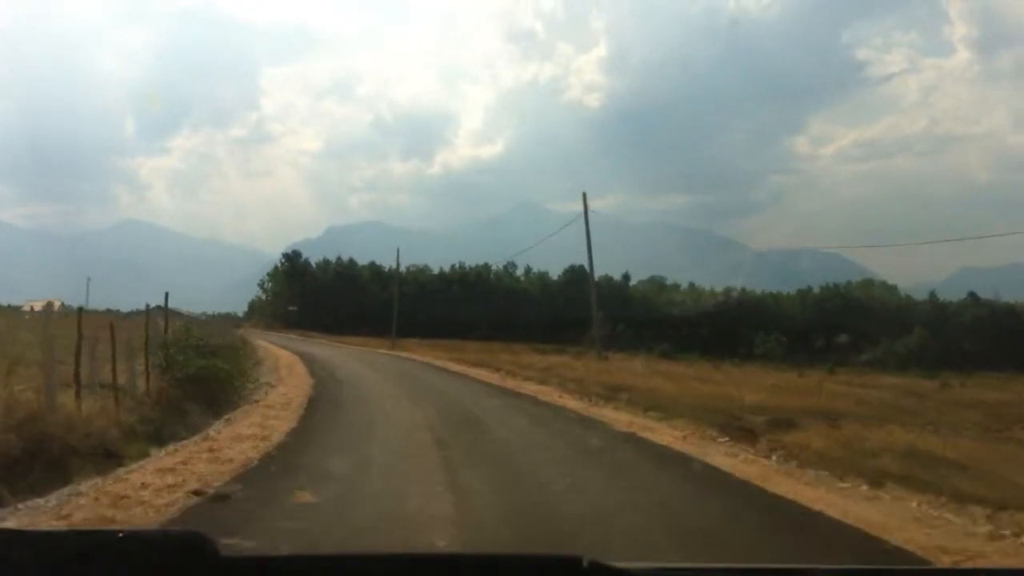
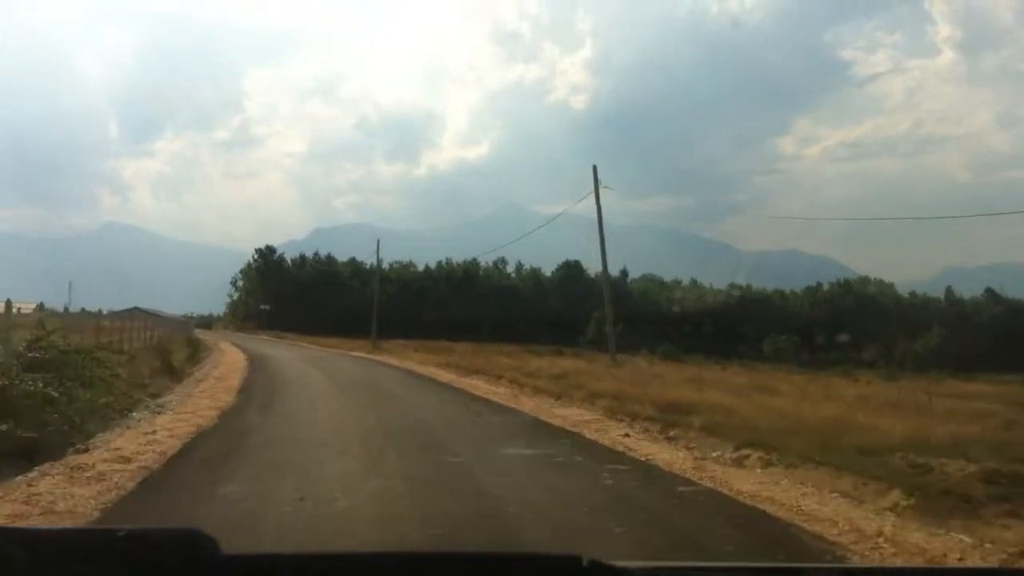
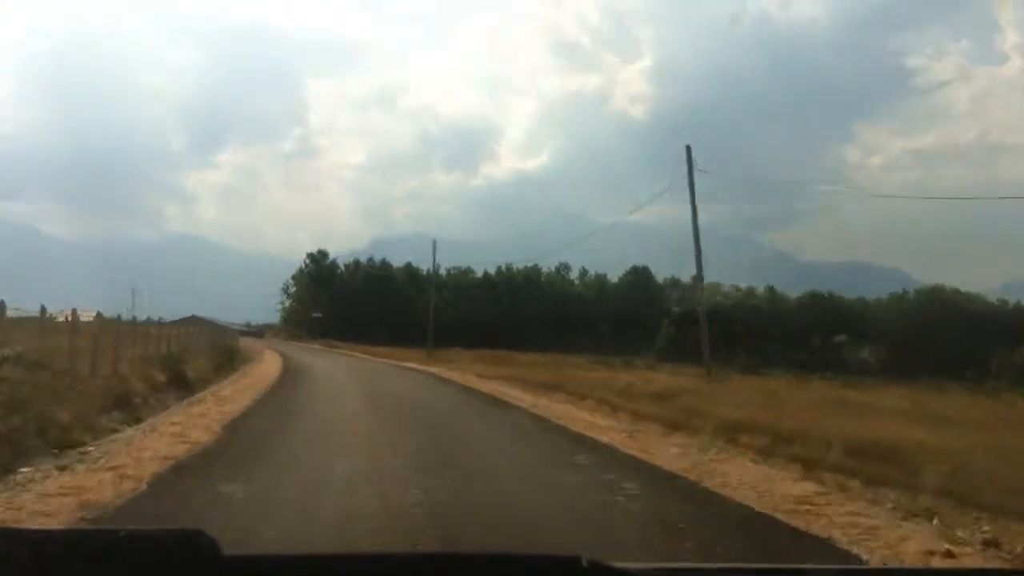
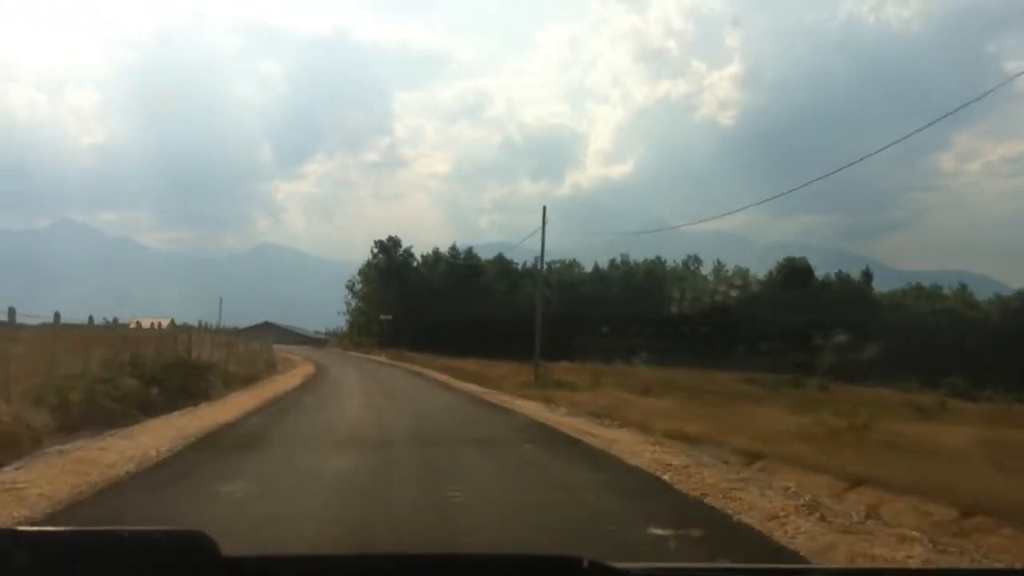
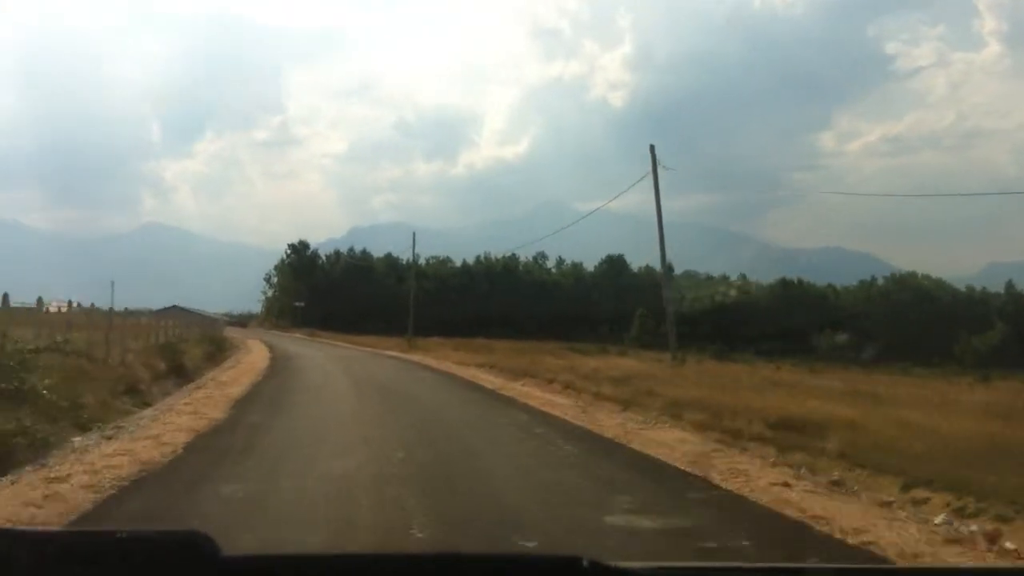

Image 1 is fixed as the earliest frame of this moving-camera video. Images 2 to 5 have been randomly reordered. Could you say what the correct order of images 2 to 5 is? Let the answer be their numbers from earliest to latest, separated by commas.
2, 5, 3, 4
